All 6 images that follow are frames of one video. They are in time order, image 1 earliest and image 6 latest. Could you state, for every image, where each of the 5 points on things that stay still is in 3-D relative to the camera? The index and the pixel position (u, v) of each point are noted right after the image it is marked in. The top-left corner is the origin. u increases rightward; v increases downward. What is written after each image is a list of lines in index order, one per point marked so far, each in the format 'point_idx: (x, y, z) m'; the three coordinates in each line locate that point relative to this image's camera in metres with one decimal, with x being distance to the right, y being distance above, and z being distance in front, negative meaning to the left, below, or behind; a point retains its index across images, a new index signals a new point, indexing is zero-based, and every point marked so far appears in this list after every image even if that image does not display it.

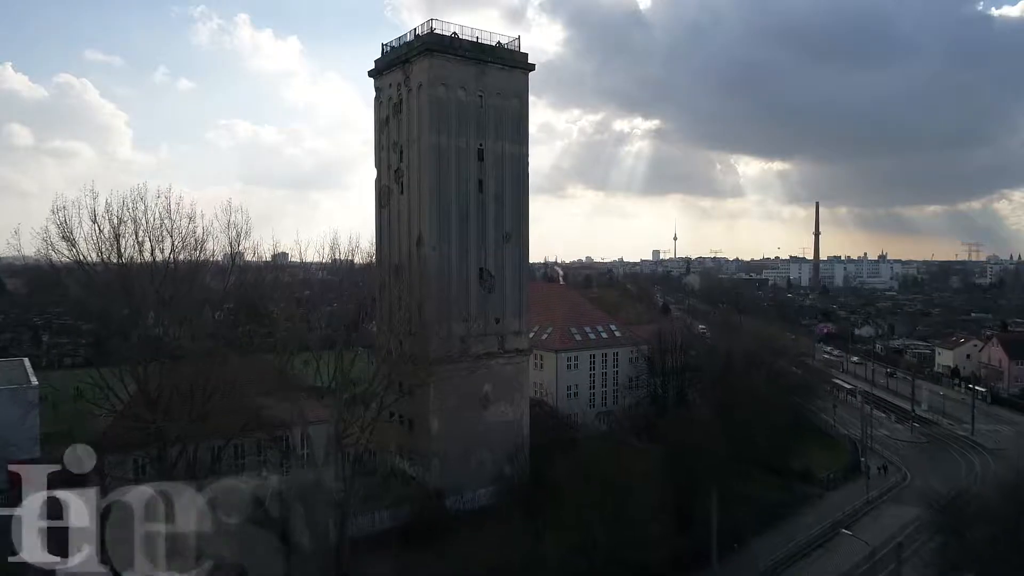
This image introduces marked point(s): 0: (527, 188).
0: (+0.4, +2.5, +17.1) m
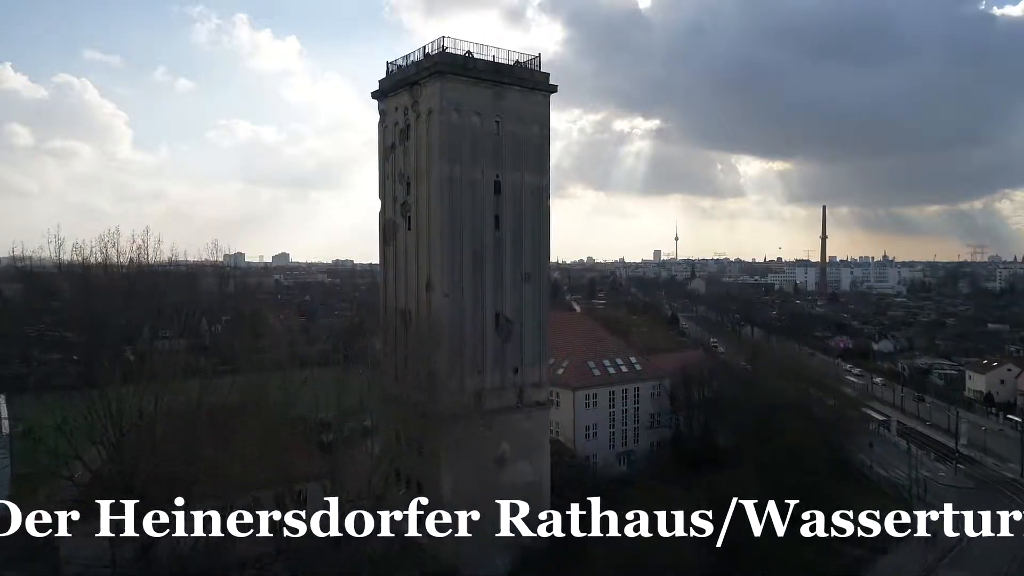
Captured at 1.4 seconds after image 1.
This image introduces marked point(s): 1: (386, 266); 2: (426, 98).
0: (+0.8, +1.4, +15.4) m
1: (-2.9, +0.5, +15.8) m
2: (-1.8, +3.9, +14.2) m
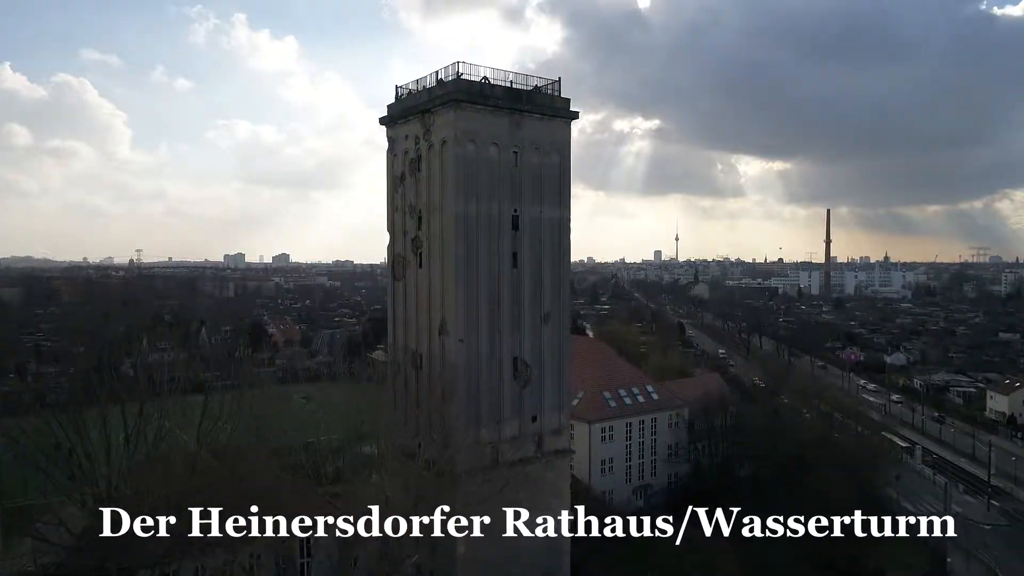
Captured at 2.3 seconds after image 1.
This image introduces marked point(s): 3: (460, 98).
0: (+1.2, +0.6, +14.4) m
1: (-2.5, -0.3, +14.8) m
2: (-1.4, +3.1, +13.2) m
3: (-1.0, +3.5, +12.8) m
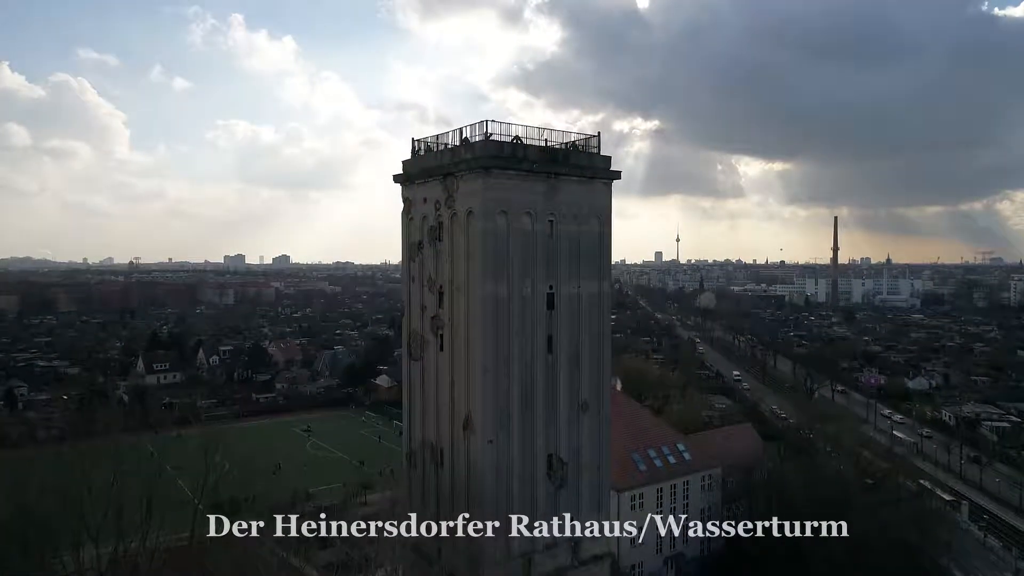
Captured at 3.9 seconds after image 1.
0: (+1.8, -0.9, +12.7) m
1: (-1.9, -1.8, +13.1) m
2: (-0.8, +1.5, +11.5) m
3: (-0.4, +2.0, +11.0) m
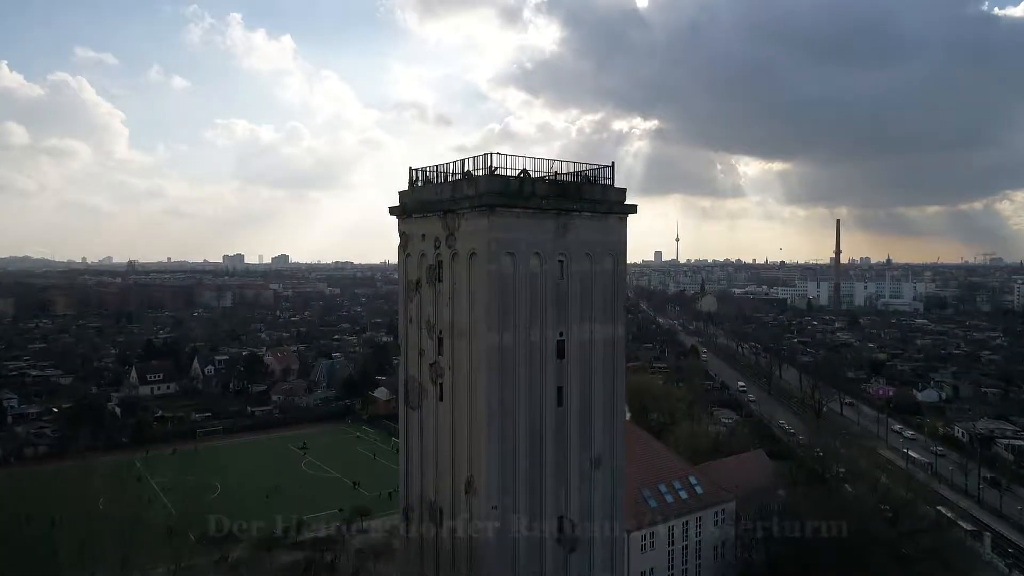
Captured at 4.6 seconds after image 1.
0: (+1.9, -1.7, +11.7) m
1: (-1.8, -2.6, +12.1) m
2: (-0.7, +0.8, +10.5) m
3: (-0.2, +1.3, +10.0) m
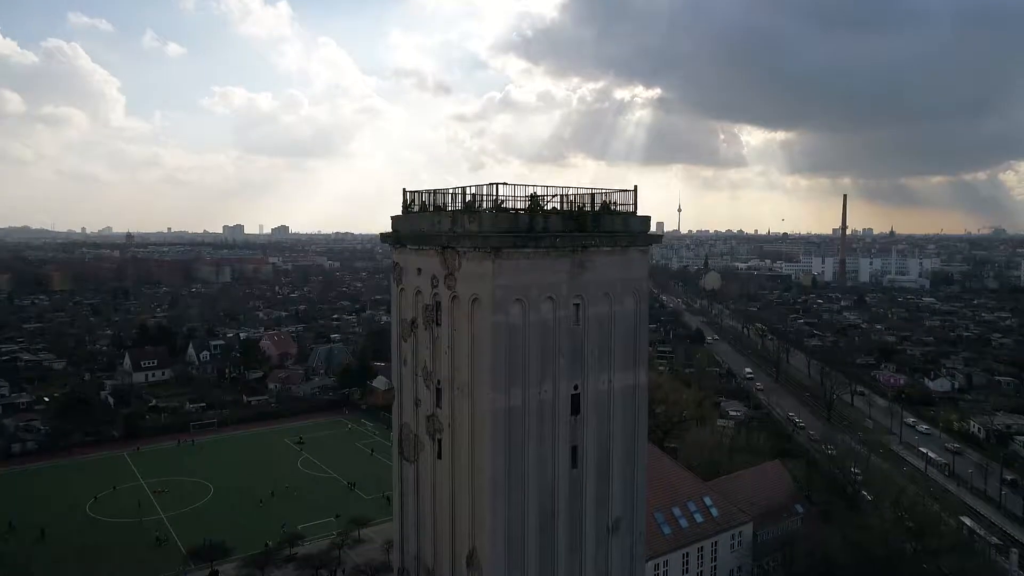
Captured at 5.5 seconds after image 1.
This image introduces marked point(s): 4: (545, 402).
0: (+2.0, -2.3, +10.4) m
1: (-1.7, -3.2, +10.8) m
2: (-0.6, +0.1, +9.1) m
3: (-0.1, +0.6, +8.6) m
4: (+0.4, -1.5, +9.3) m
